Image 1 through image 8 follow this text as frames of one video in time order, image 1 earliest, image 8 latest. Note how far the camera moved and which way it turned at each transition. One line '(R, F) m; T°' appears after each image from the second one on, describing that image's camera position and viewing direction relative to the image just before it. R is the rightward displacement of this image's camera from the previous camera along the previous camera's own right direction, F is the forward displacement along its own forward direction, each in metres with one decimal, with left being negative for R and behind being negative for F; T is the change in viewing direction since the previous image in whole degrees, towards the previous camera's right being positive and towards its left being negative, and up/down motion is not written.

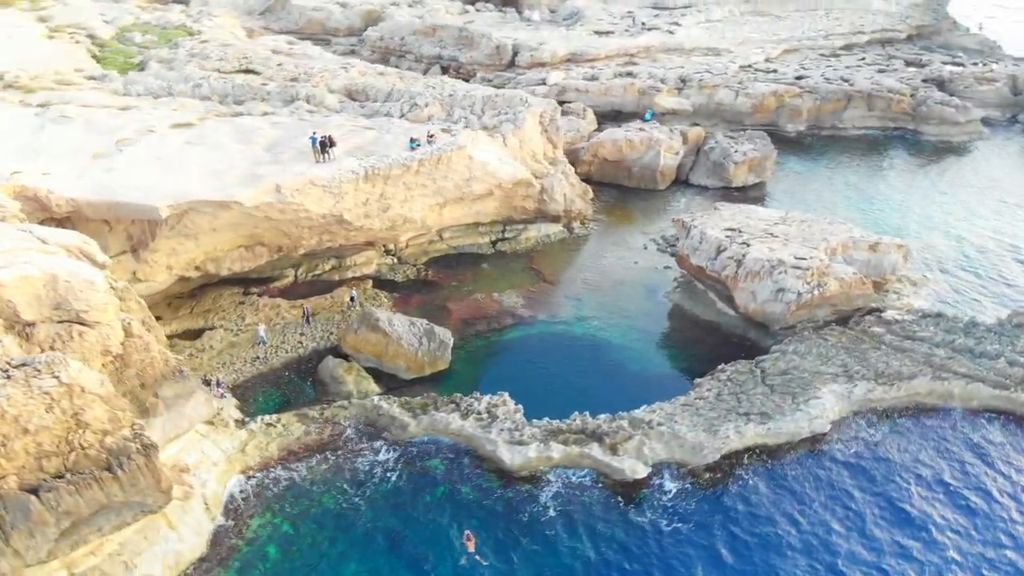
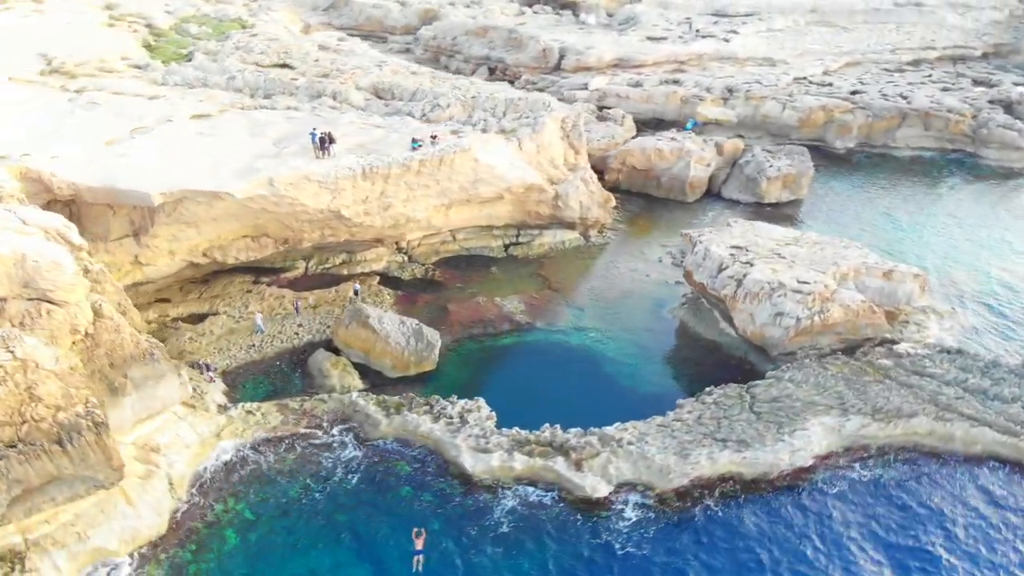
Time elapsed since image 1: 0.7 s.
(+2.5, +0.3) m; -6°
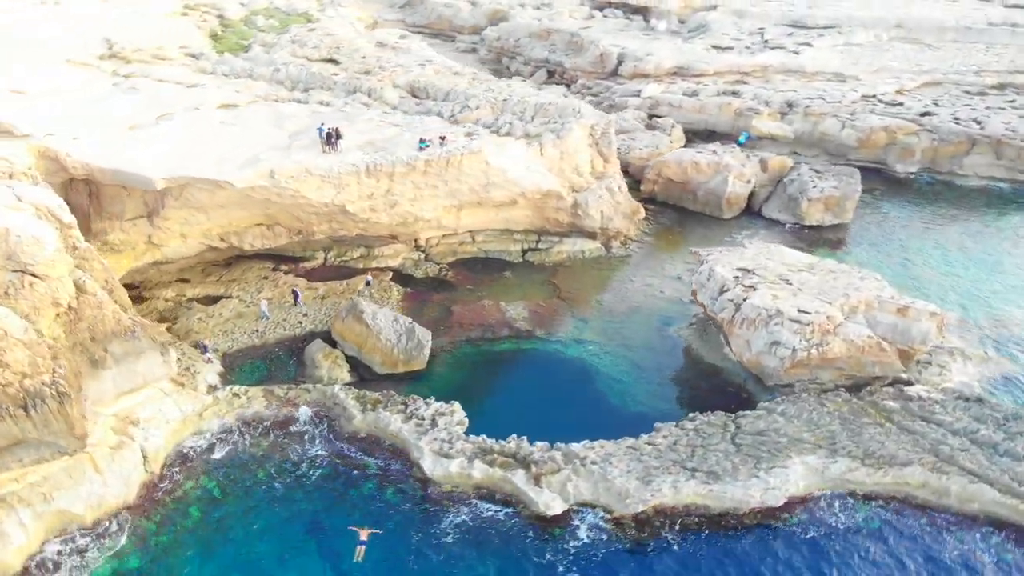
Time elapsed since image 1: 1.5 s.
(+2.8, +0.4) m; -7°
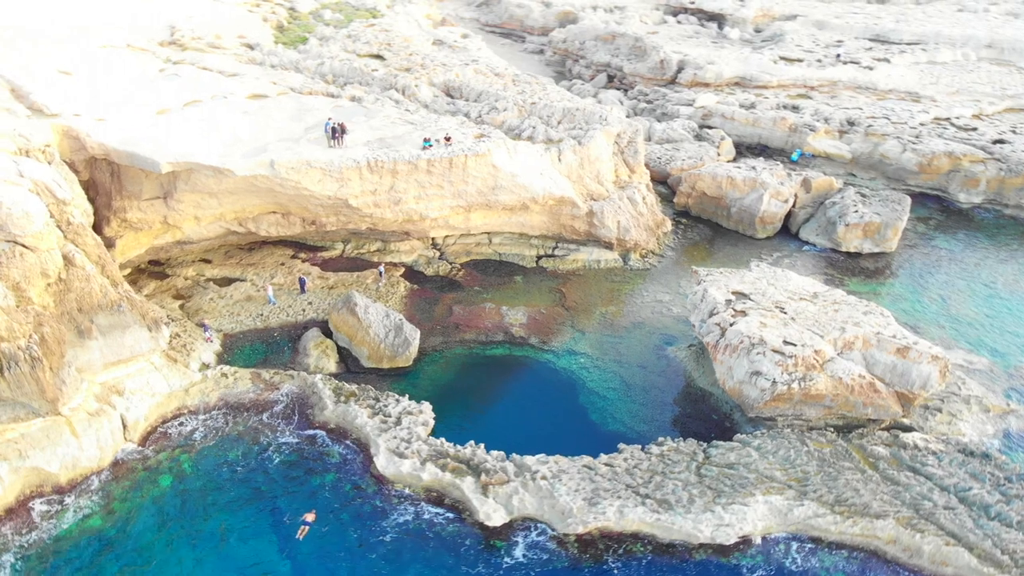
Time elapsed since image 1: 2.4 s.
(+3.1, +0.4) m; -8°
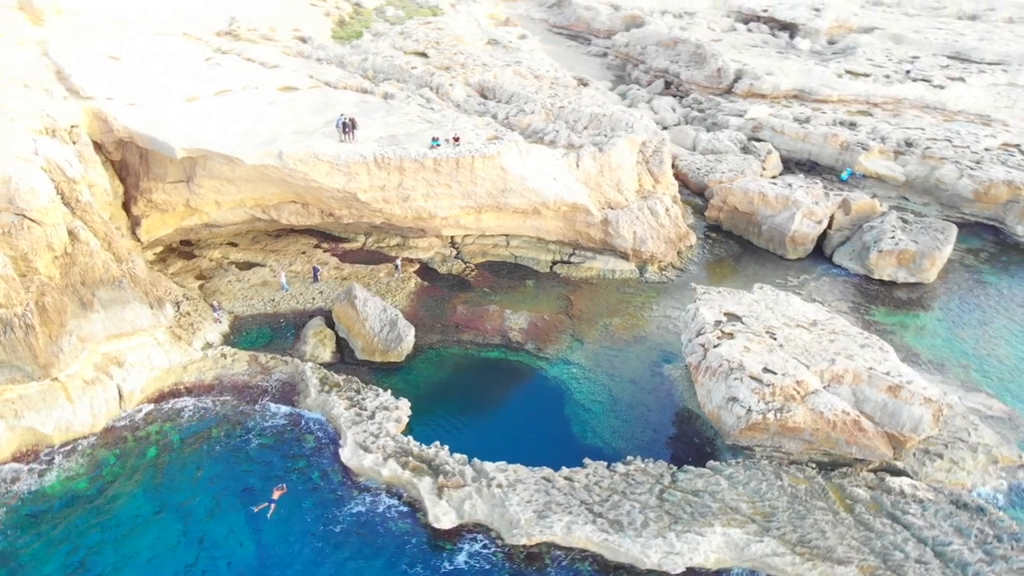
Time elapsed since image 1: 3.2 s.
(+2.7, +0.3) m; -7°
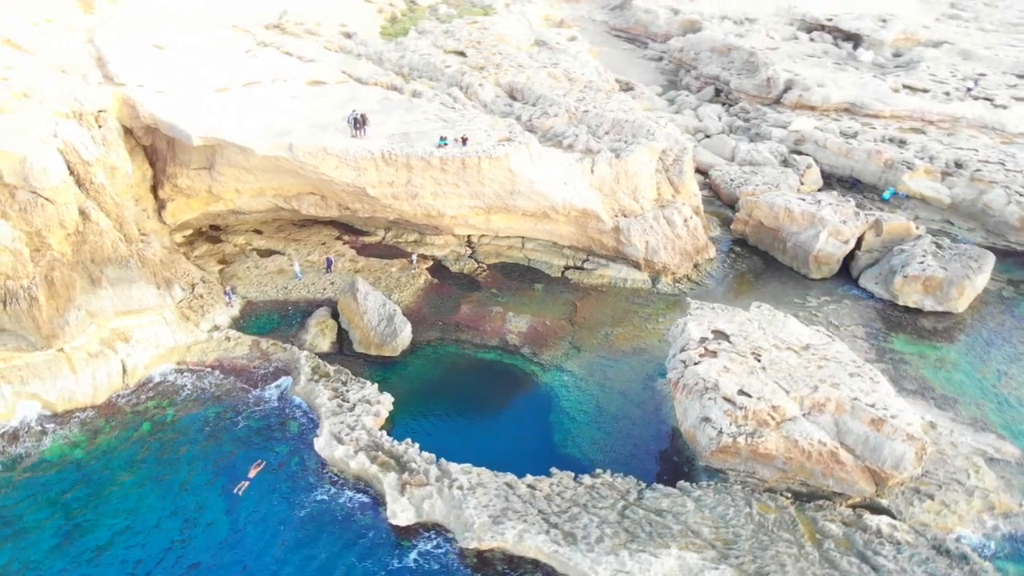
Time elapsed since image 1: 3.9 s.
(+2.4, +0.2) m; -6°
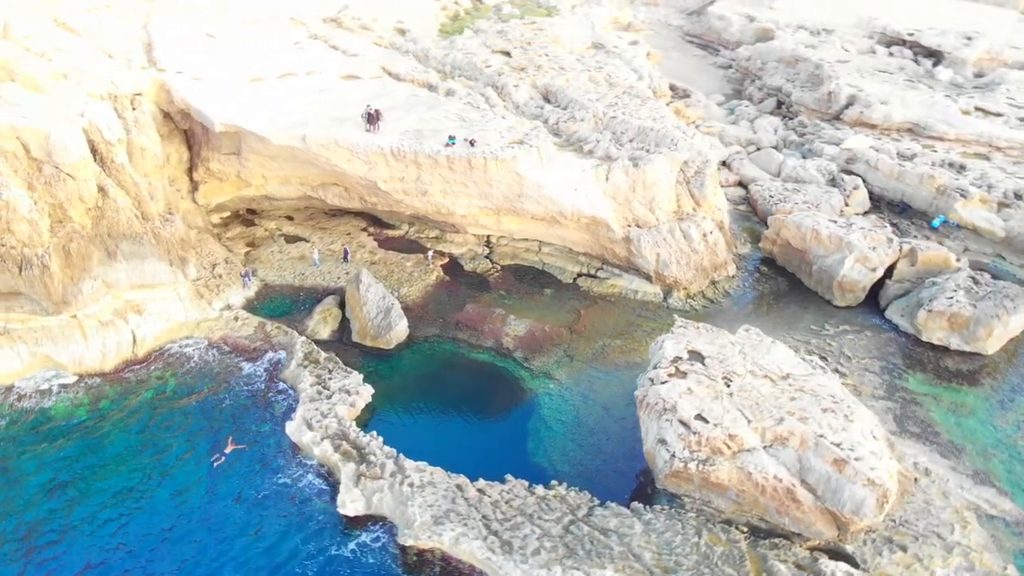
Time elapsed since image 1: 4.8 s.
(+3.0, +0.3) m; -7°
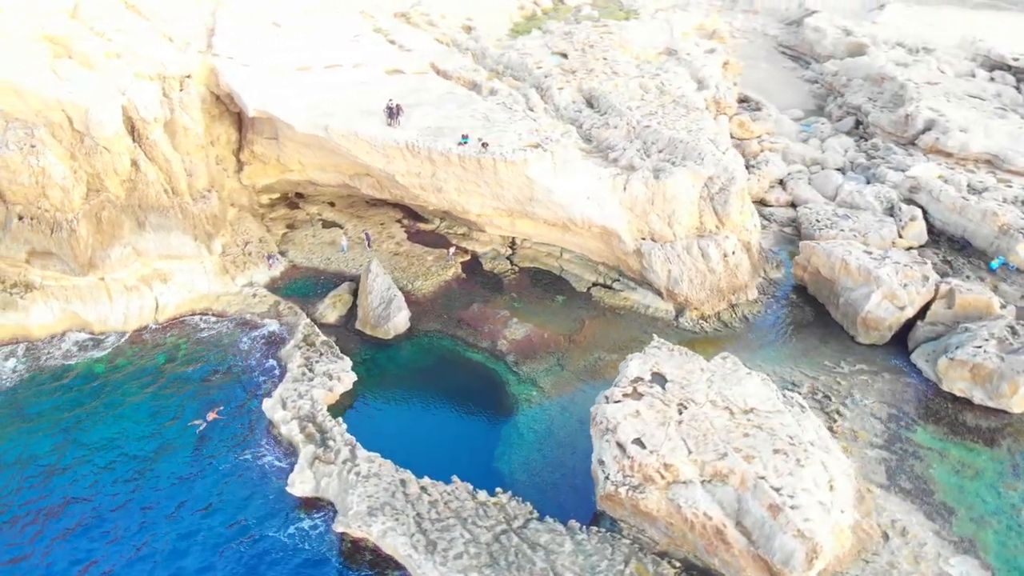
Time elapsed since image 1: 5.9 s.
(+3.5, +0.4) m; -9°
